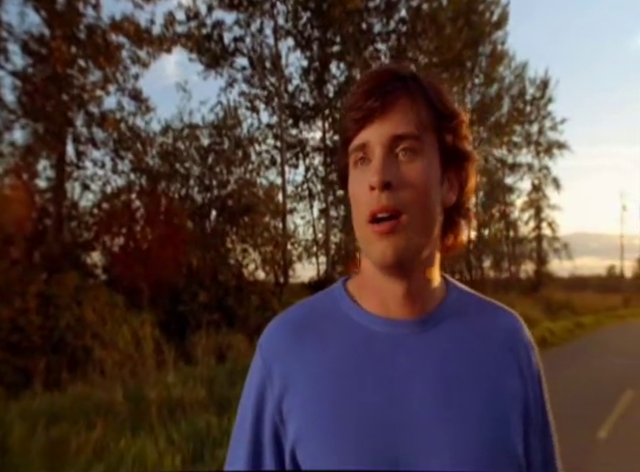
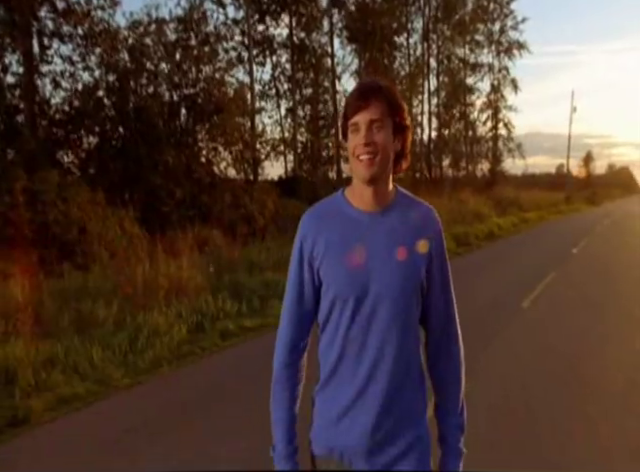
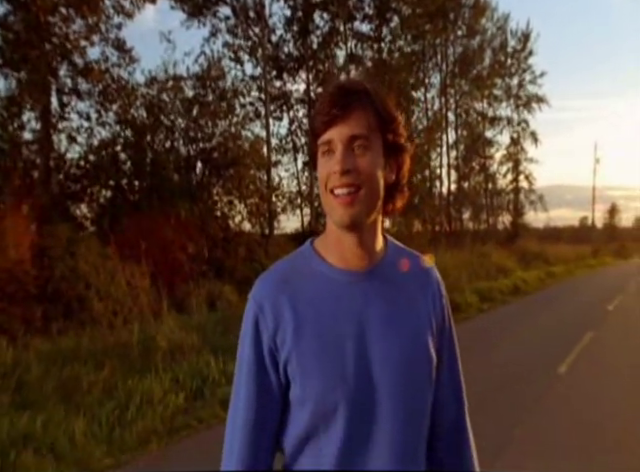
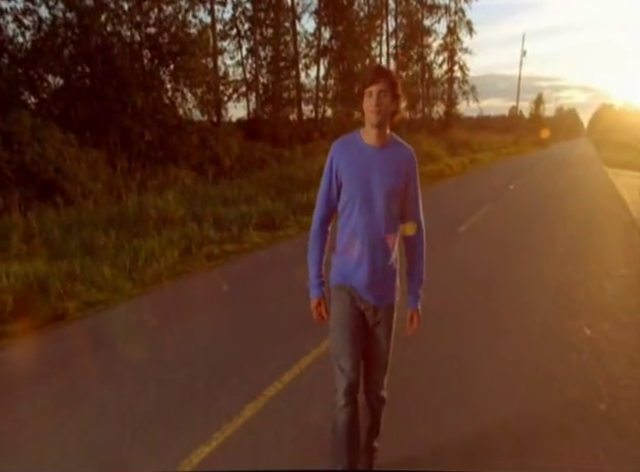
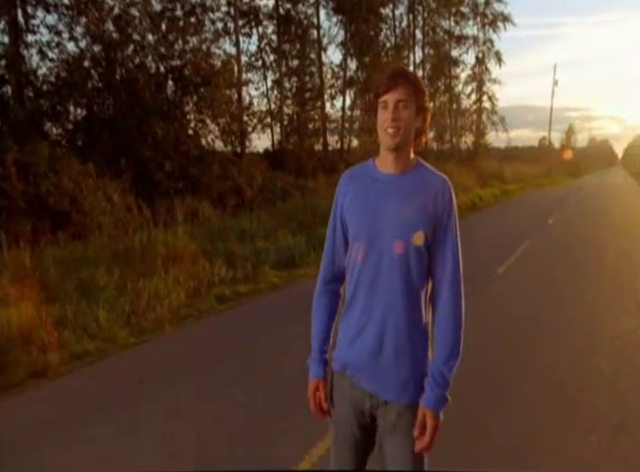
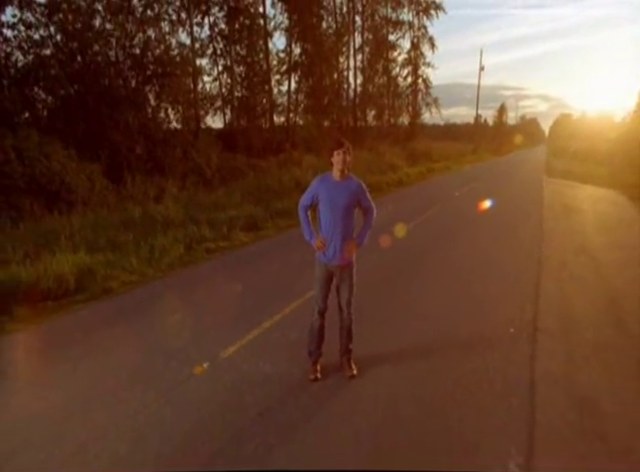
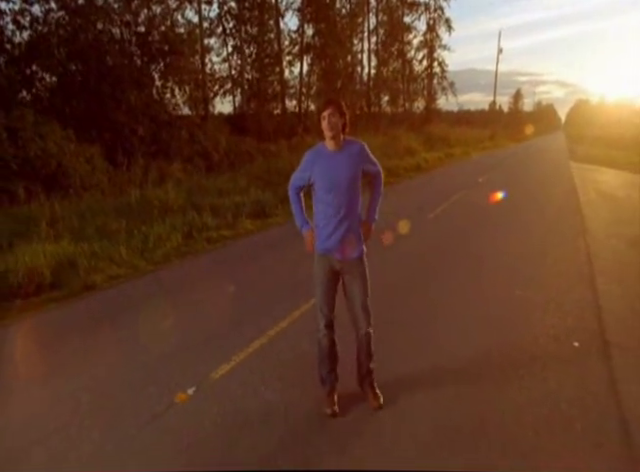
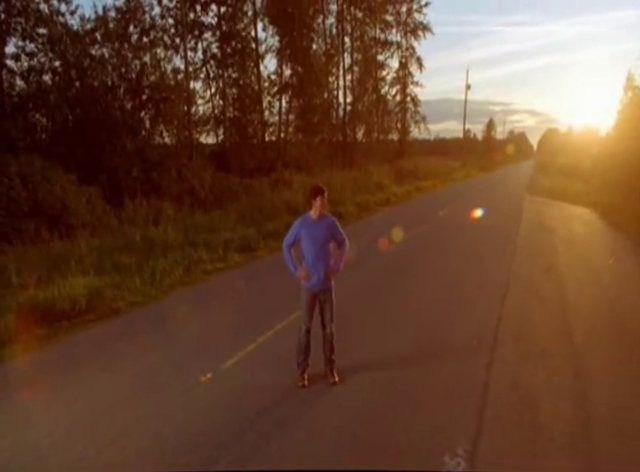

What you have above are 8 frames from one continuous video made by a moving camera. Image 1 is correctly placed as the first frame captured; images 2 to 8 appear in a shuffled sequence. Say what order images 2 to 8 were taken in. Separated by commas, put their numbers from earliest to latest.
3, 2, 5, 4, 7, 6, 8
